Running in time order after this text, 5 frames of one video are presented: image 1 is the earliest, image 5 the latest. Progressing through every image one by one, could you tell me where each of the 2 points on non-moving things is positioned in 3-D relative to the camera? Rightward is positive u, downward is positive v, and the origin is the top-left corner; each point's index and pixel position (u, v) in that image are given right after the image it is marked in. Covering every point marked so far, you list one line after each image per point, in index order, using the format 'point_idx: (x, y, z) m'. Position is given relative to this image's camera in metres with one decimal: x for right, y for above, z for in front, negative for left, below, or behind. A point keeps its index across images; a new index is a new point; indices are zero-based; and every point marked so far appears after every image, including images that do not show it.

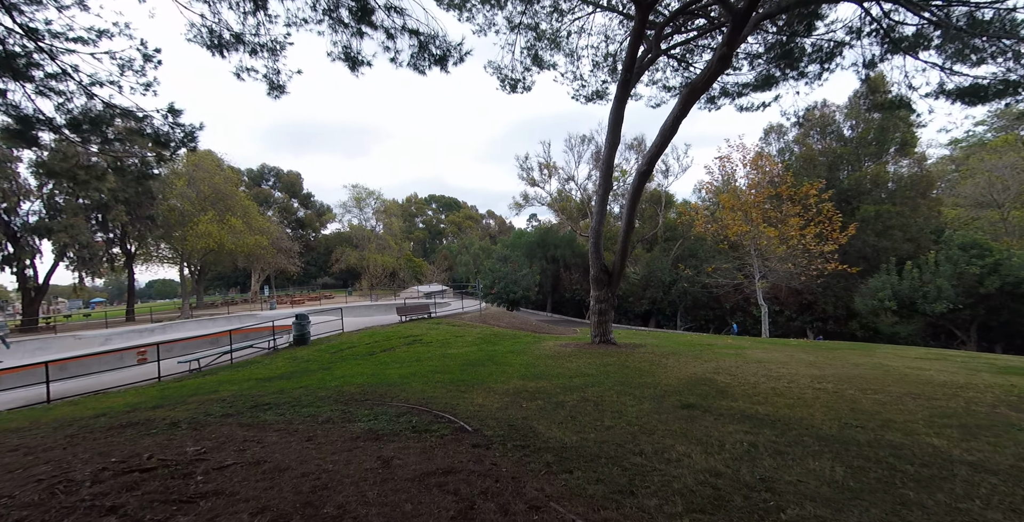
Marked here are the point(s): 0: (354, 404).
0: (-2.1, -1.9, +6.3) m
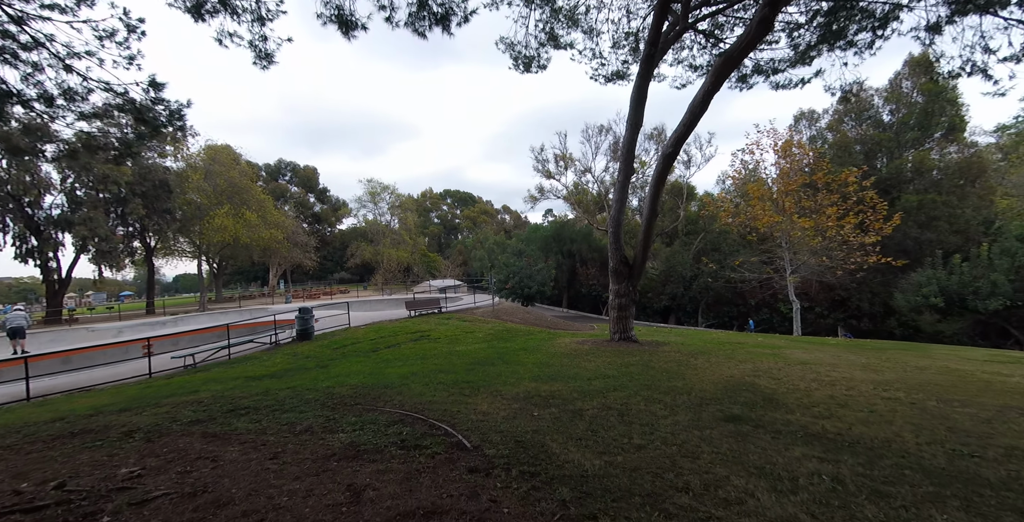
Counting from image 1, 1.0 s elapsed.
0: (-2.0, -1.7, +5.6) m
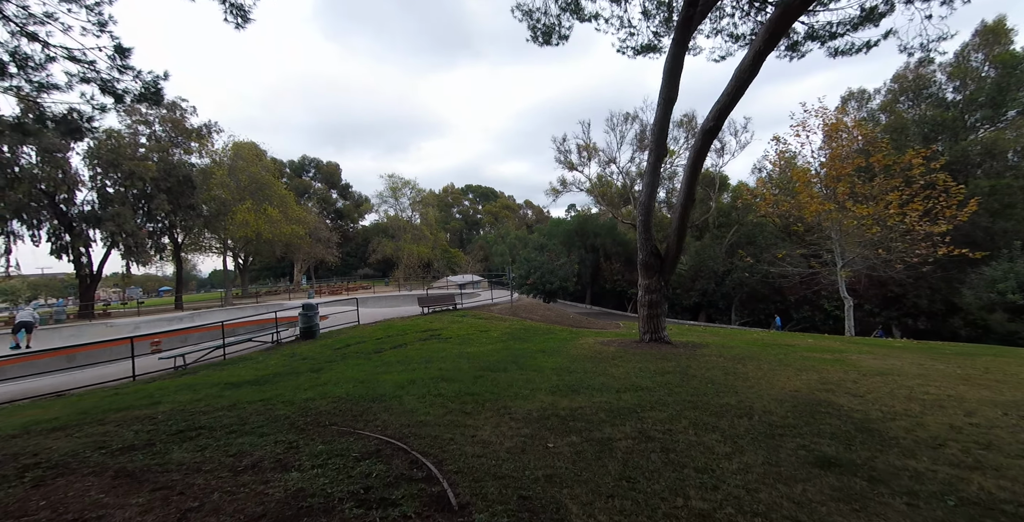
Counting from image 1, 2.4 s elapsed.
0: (-1.9, -1.6, +4.5) m
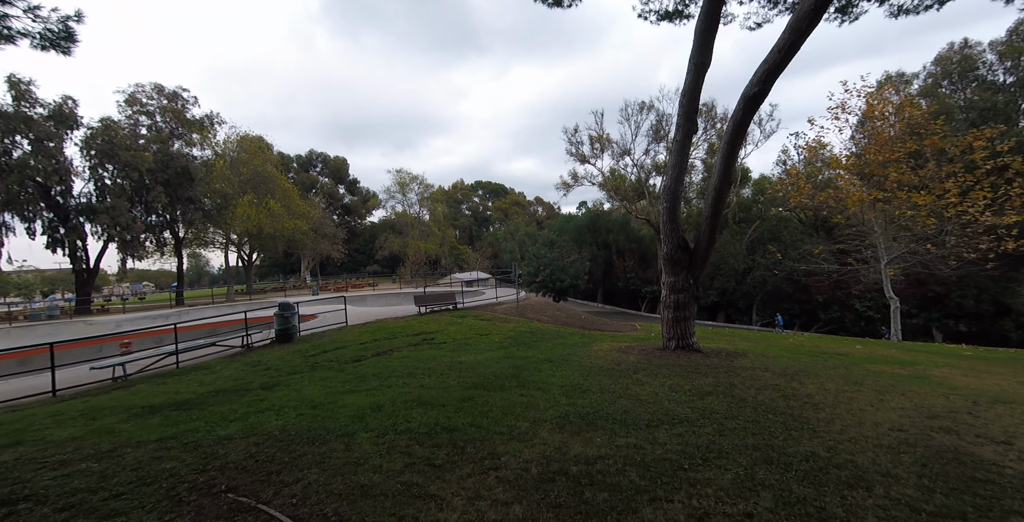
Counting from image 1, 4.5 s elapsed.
0: (-2.0, -1.5, +2.9) m
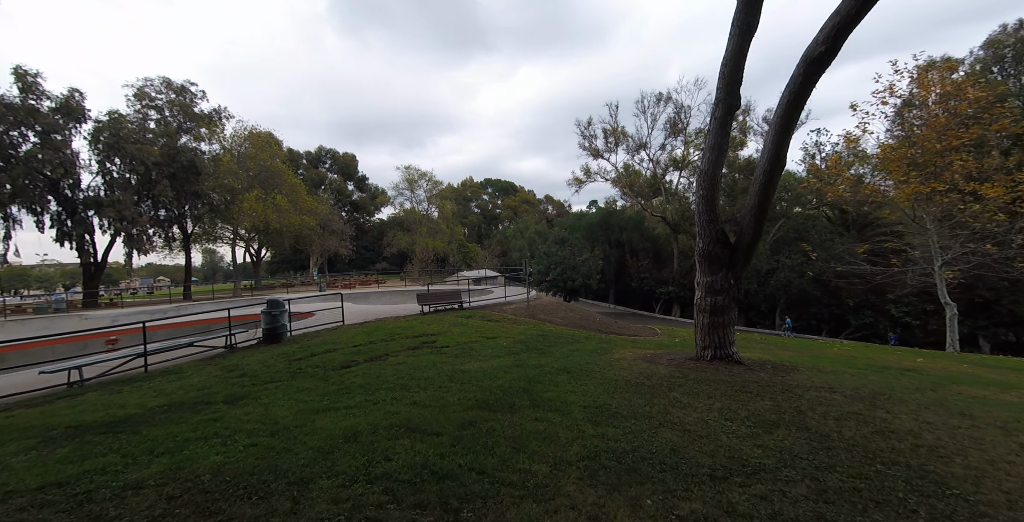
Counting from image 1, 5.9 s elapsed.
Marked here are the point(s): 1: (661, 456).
0: (-1.9, -1.4, +1.7) m
1: (+1.2, -1.5, +3.7) m
